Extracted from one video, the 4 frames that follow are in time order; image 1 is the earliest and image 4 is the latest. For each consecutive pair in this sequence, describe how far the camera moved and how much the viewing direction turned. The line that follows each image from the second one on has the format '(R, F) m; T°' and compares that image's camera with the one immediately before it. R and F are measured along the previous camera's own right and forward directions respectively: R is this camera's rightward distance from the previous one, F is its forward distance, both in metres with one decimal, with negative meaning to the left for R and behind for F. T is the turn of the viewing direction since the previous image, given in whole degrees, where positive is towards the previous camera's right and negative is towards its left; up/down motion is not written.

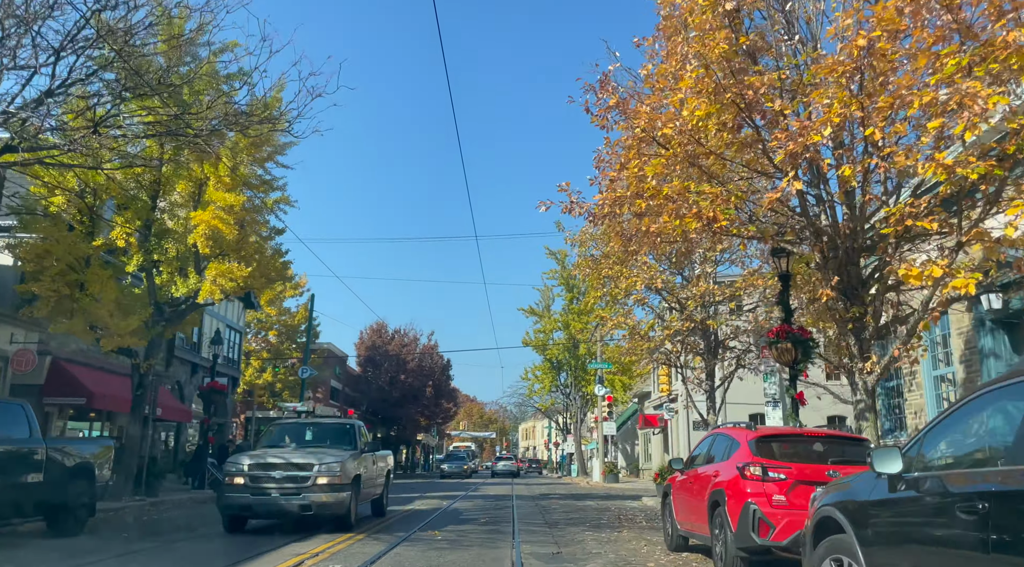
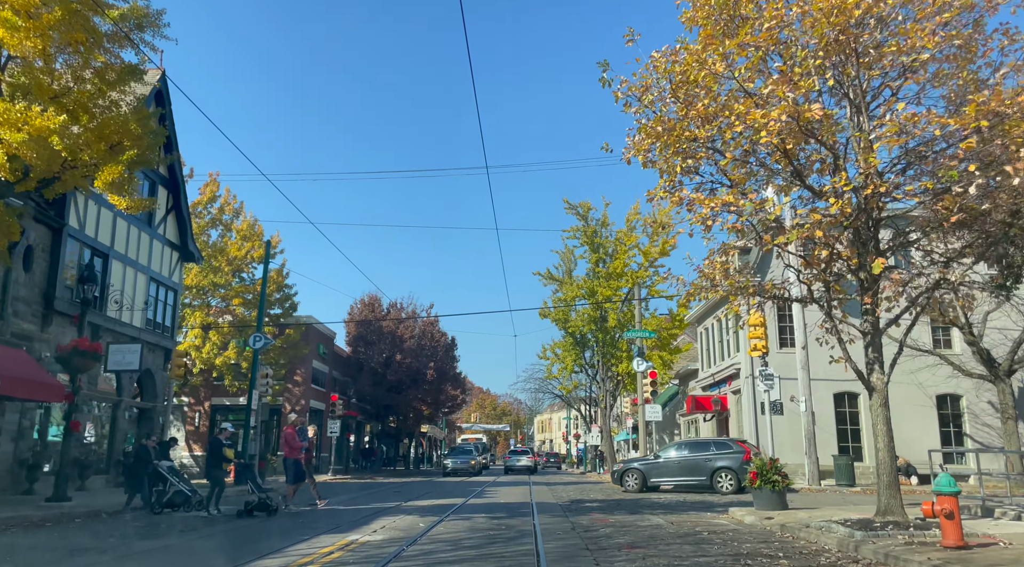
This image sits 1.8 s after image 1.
(-0.1, +7.9) m; -1°
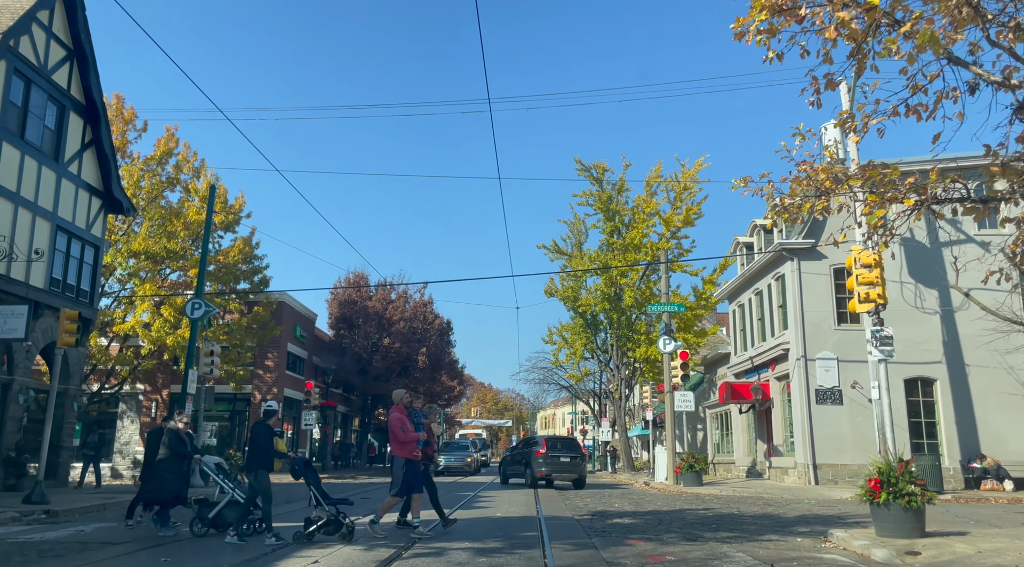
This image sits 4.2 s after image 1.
(0.0, +5.0) m; 0°
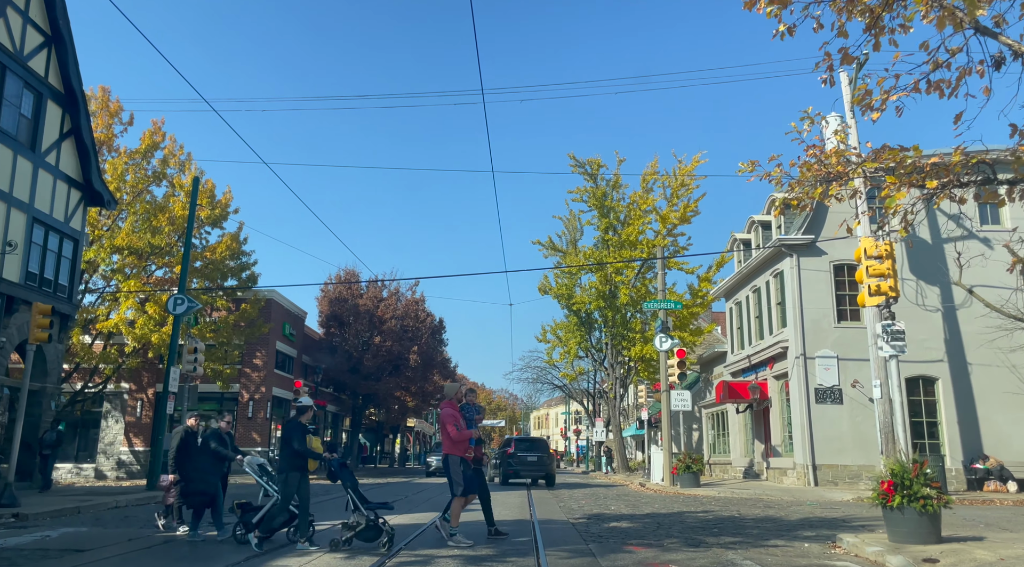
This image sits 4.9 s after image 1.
(0.0, +0.6) m; 0°
